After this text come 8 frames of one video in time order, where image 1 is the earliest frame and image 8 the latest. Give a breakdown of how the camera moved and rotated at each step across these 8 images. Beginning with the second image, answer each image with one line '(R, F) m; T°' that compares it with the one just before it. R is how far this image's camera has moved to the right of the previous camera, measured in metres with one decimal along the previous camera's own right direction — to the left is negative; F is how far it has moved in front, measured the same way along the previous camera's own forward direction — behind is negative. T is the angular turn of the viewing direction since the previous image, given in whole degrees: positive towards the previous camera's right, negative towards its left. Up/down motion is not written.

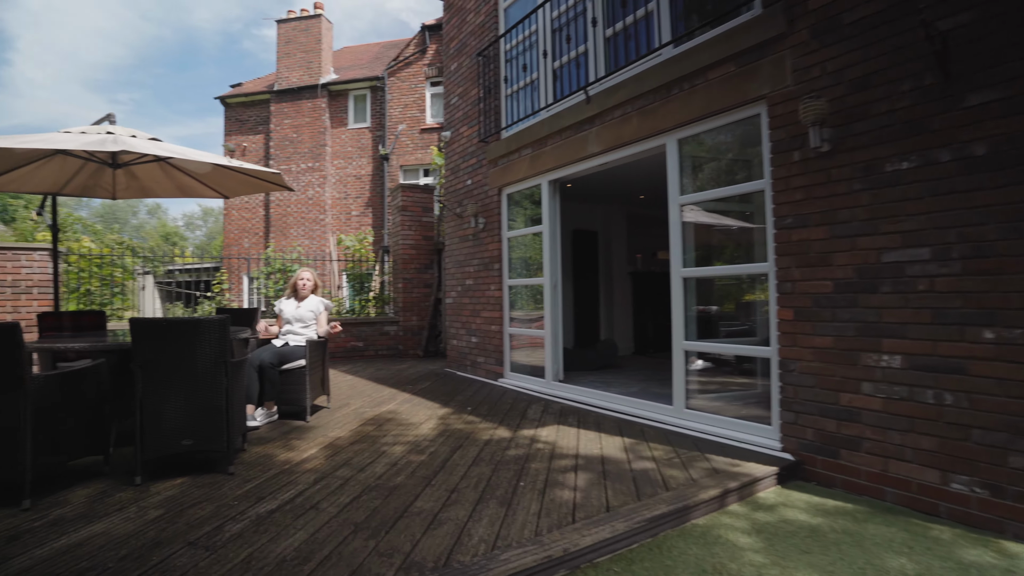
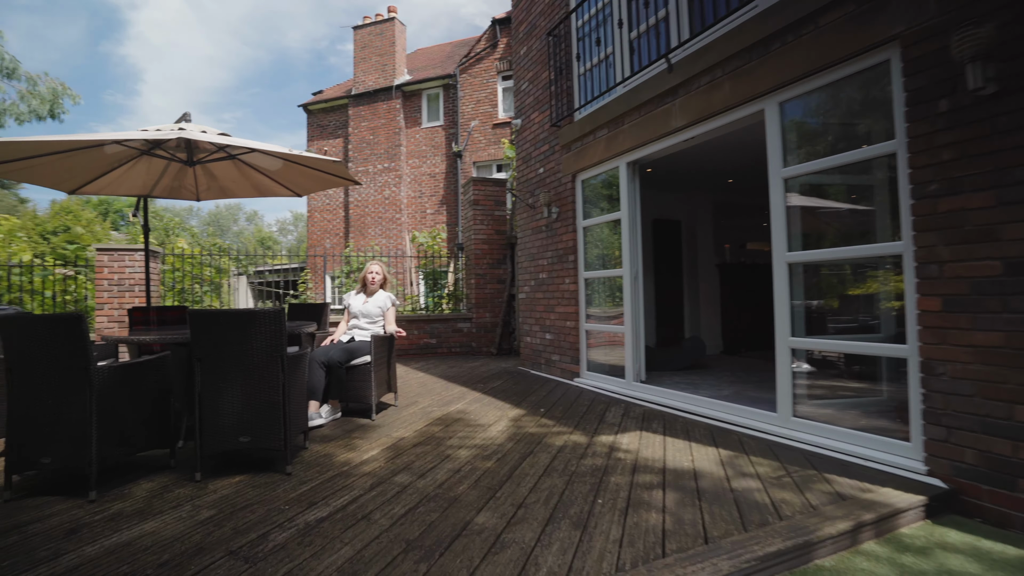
(0.0, +0.3) m; -8°
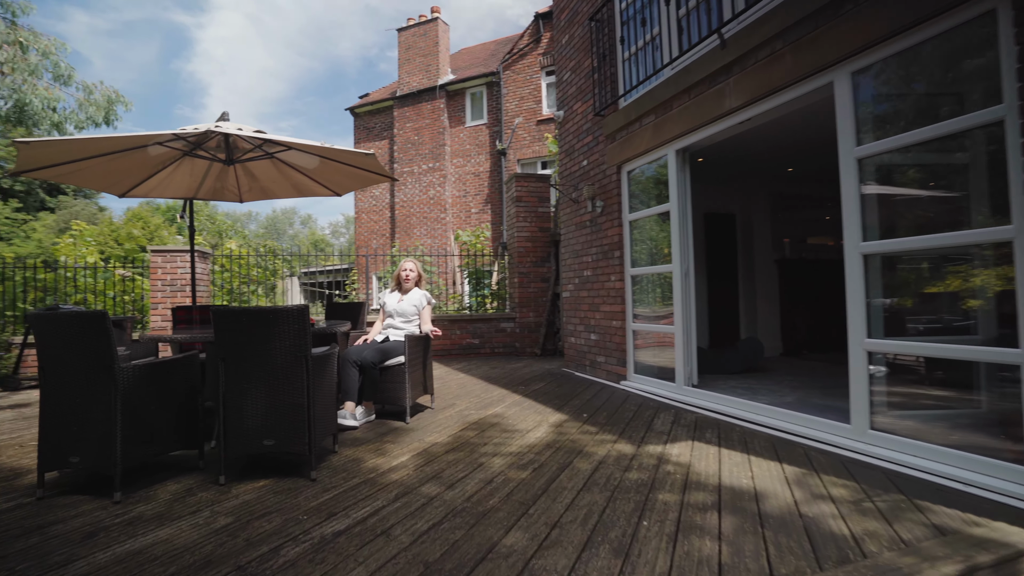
(+0.1, +0.2) m; -5°
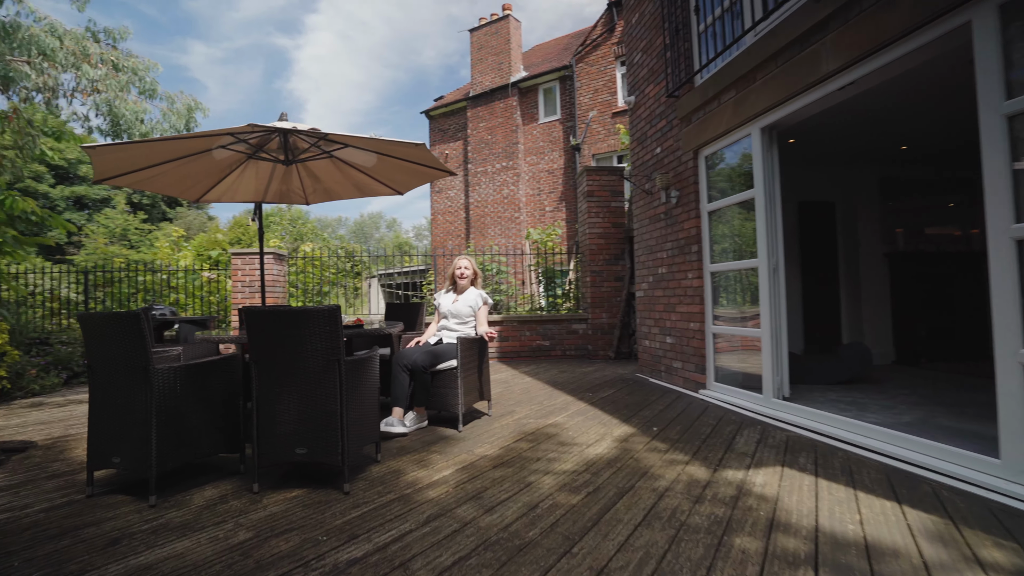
(+0.1, +0.3) m; -9°
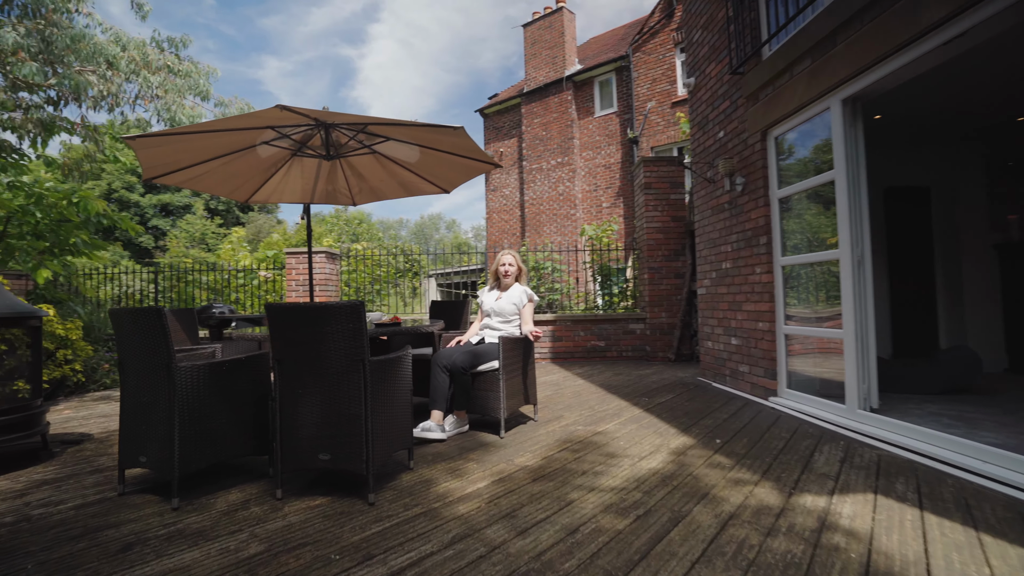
(+0.1, +0.3) m; -6°
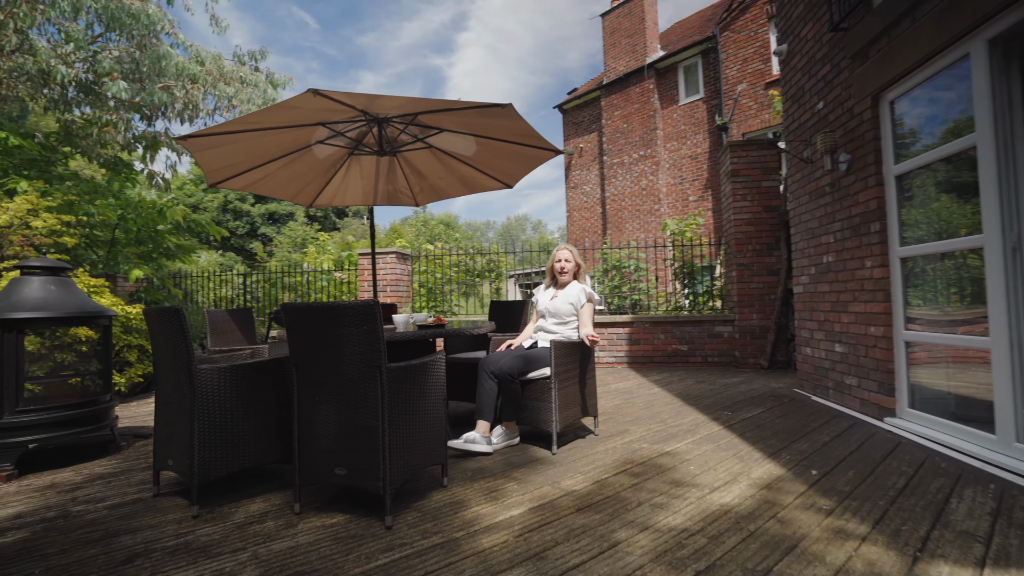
(+0.2, +0.3) m; -10°
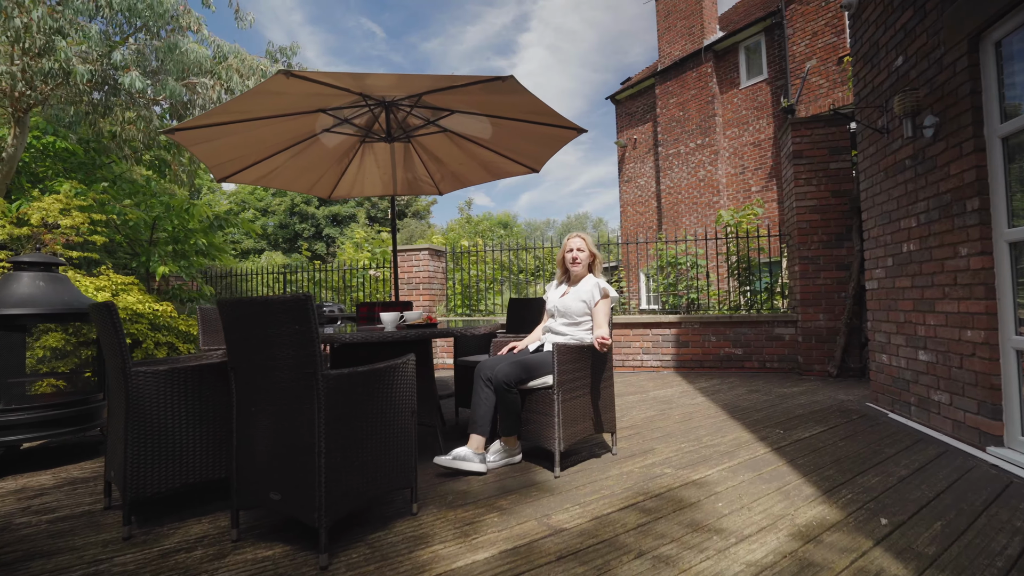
(+0.3, +0.4) m; -7°
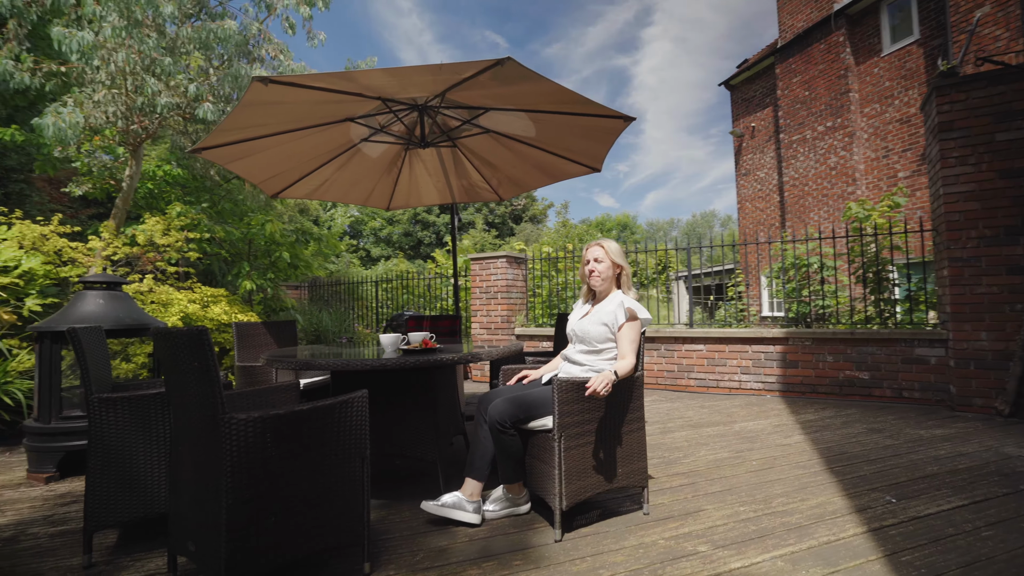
(+0.5, +0.5) m; -14°
